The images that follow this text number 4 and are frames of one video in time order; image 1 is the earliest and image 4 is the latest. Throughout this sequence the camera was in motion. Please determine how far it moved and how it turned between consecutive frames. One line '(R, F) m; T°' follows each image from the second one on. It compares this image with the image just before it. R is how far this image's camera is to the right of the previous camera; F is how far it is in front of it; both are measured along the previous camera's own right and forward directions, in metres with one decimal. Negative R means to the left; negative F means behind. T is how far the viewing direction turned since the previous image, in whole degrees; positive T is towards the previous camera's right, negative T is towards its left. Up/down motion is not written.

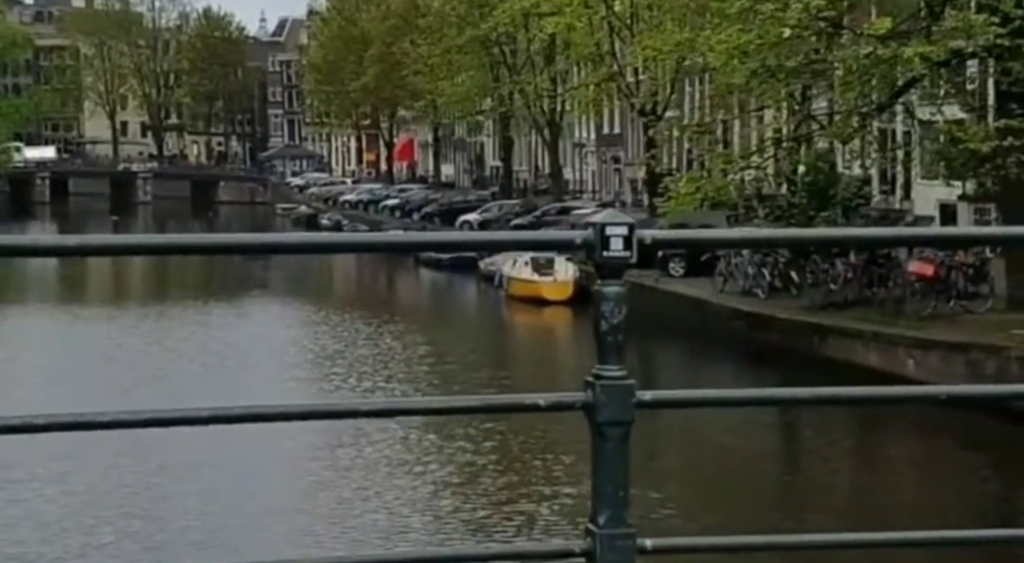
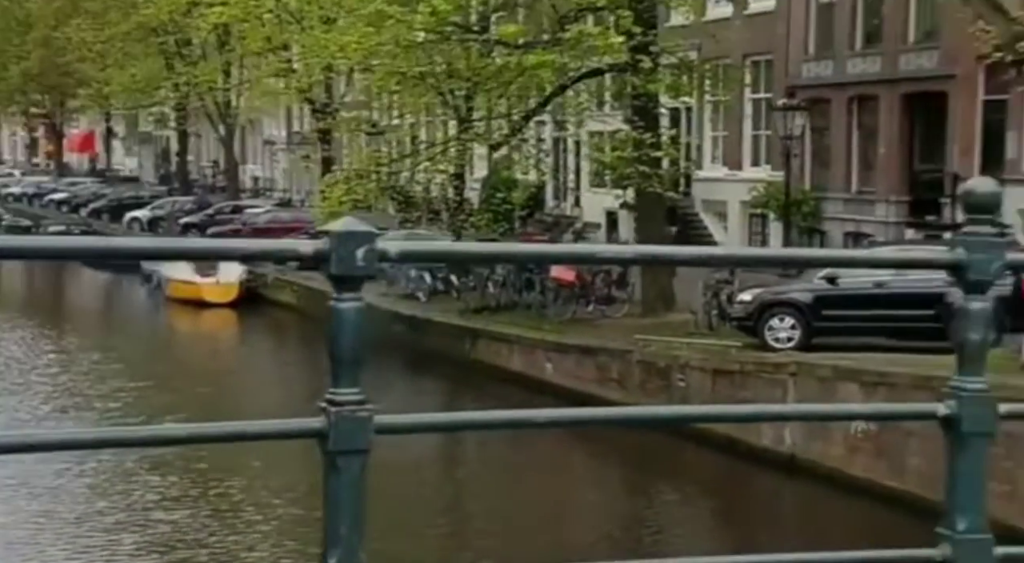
(+0.7, -0.7) m; +9°
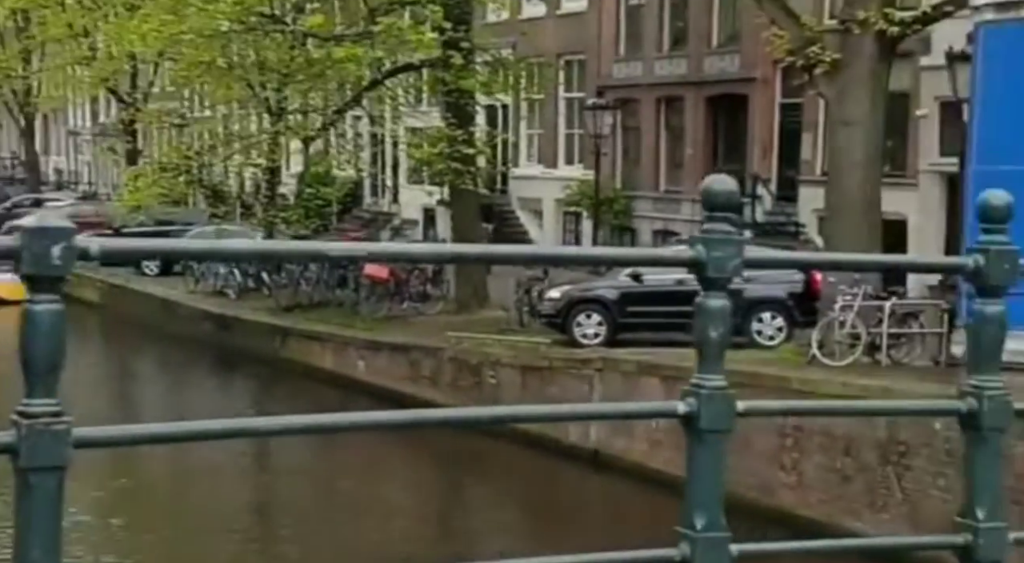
(+0.1, -0.2) m; +5°
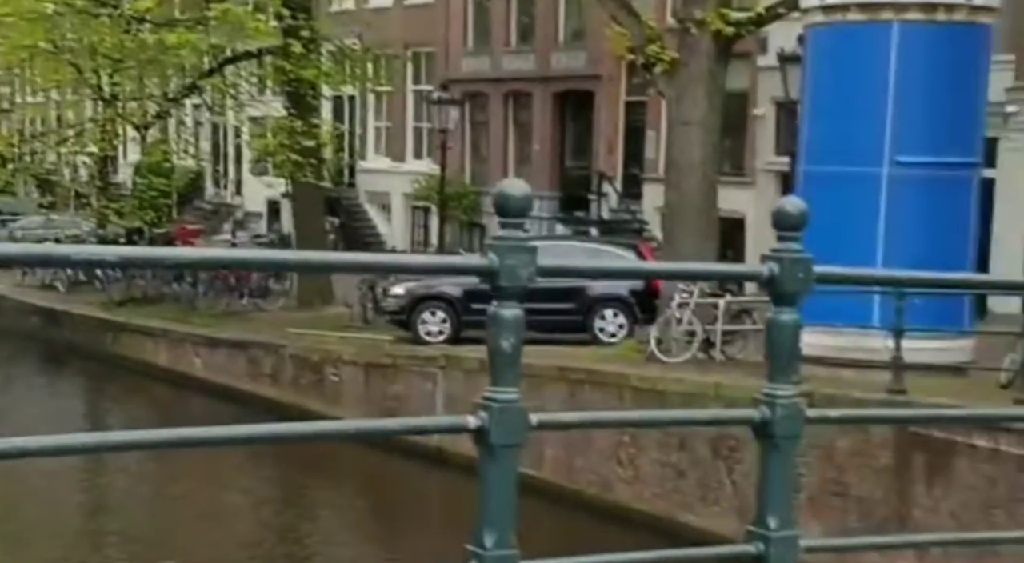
(+0.1, 0.0) m; +4°
